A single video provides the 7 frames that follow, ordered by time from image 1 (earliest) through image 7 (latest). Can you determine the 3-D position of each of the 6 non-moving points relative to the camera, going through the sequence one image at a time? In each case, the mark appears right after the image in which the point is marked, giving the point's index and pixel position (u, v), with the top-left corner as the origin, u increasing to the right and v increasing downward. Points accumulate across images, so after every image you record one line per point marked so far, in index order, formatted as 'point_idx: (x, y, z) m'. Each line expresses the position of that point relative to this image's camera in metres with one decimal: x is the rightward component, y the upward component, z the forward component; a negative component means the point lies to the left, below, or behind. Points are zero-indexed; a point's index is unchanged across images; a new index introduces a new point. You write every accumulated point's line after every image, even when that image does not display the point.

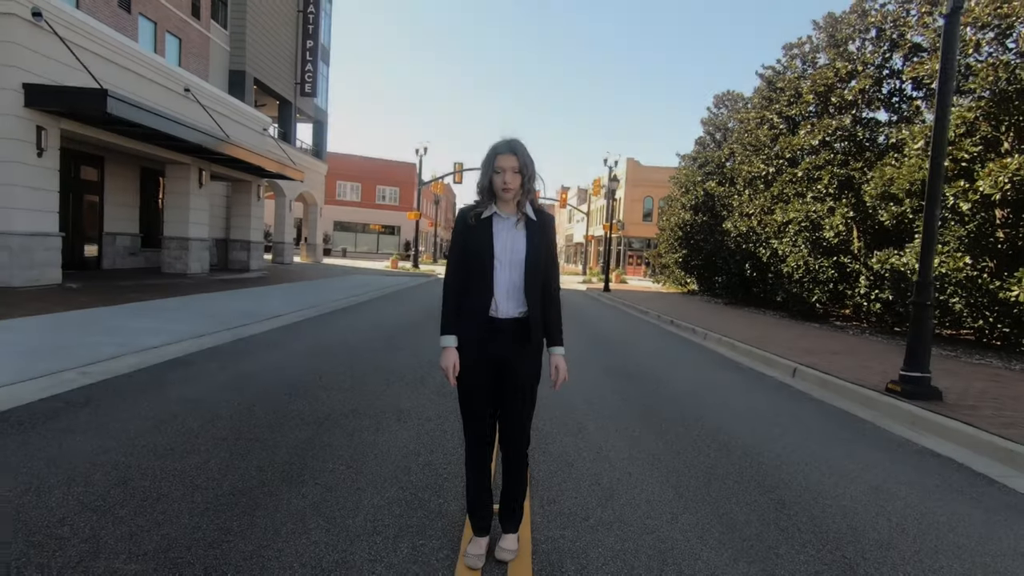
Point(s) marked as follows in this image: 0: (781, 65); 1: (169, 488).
0: (+8.5, +7.1, +20.1) m
1: (-1.8, -1.1, +3.4) m
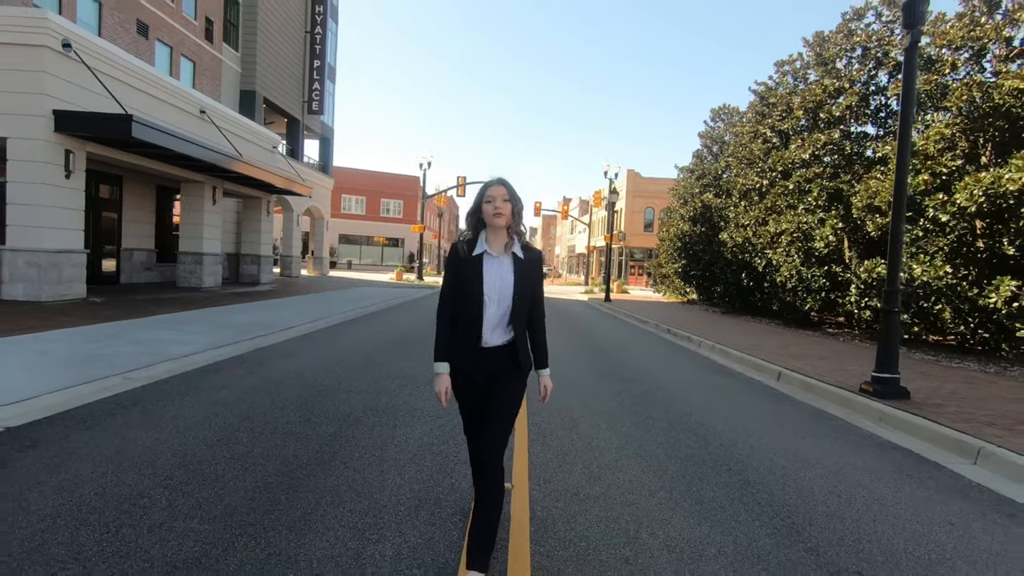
0: (+8.6, +6.8, +20.8) m
1: (-1.8, -1.2, +4.0) m
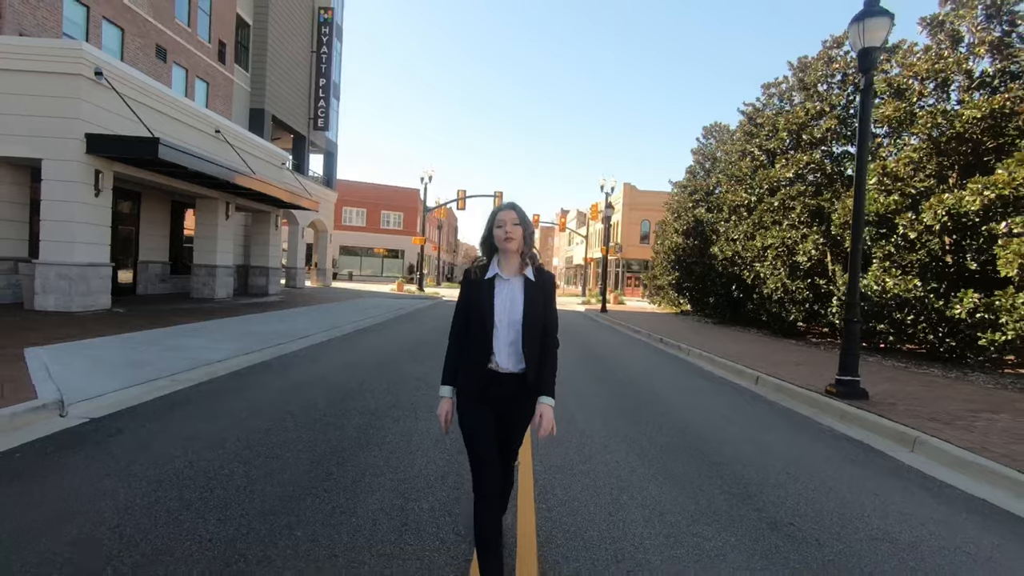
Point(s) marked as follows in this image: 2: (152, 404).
0: (+8.6, +6.4, +21.8) m
1: (-1.8, -1.3, +4.8) m
2: (-3.5, -1.1, +6.2) m
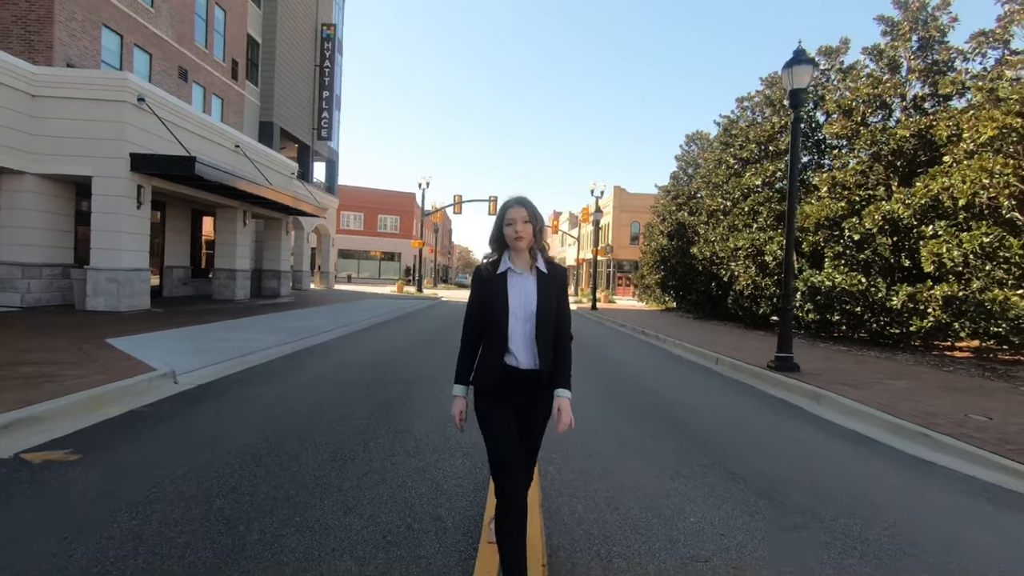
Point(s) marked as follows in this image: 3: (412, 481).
0: (+8.4, +6.5, +23.7) m
1: (-1.7, -1.2, +6.6) m
2: (-3.5, -1.1, +8.0) m
3: (-0.7, -1.3, +4.4) m
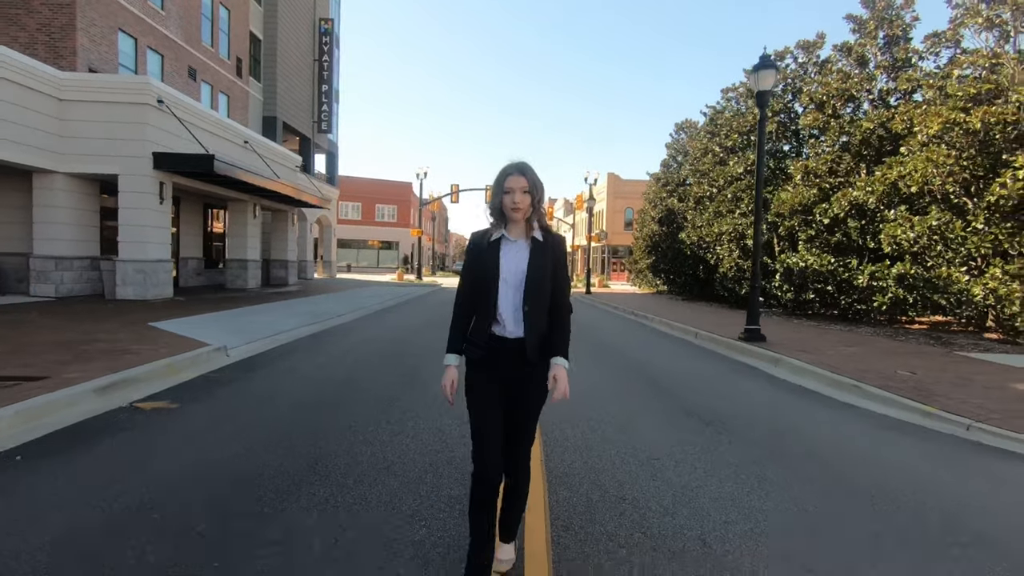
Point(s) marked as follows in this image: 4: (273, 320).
0: (+8.2, +7.2, +24.8) m
1: (-1.7, -1.1, +7.9) m
2: (-3.5, -0.9, +9.2) m
3: (-0.7, -1.2, +5.7) m
4: (-5.0, -0.7, +13.3) m
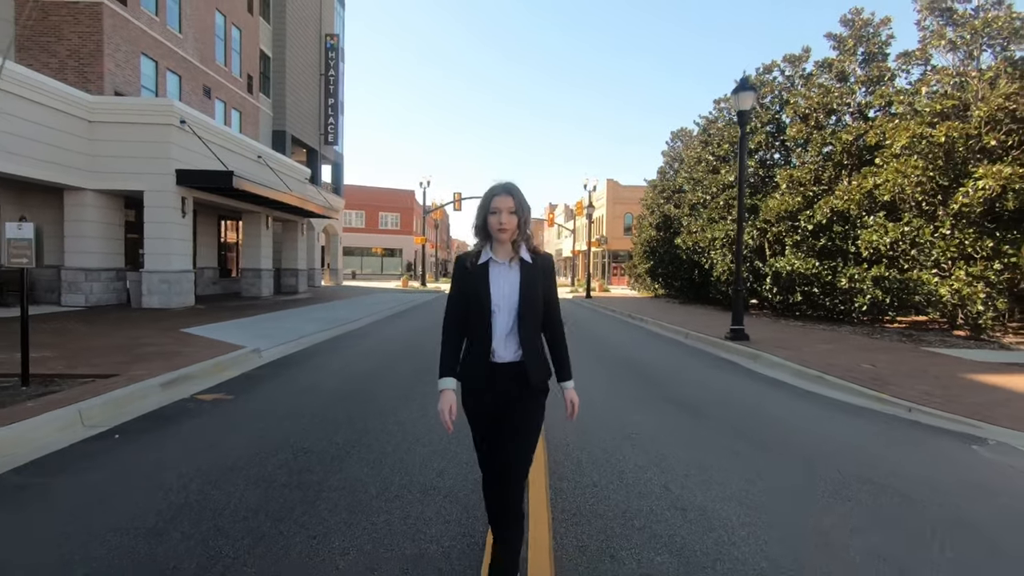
0: (+8.2, +7.0, +25.8) m
1: (-1.6, -1.2, +8.8) m
2: (-3.4, -1.0, +10.2) m
3: (-0.6, -1.3, +6.6) m
4: (-4.9, -0.9, +14.2) m
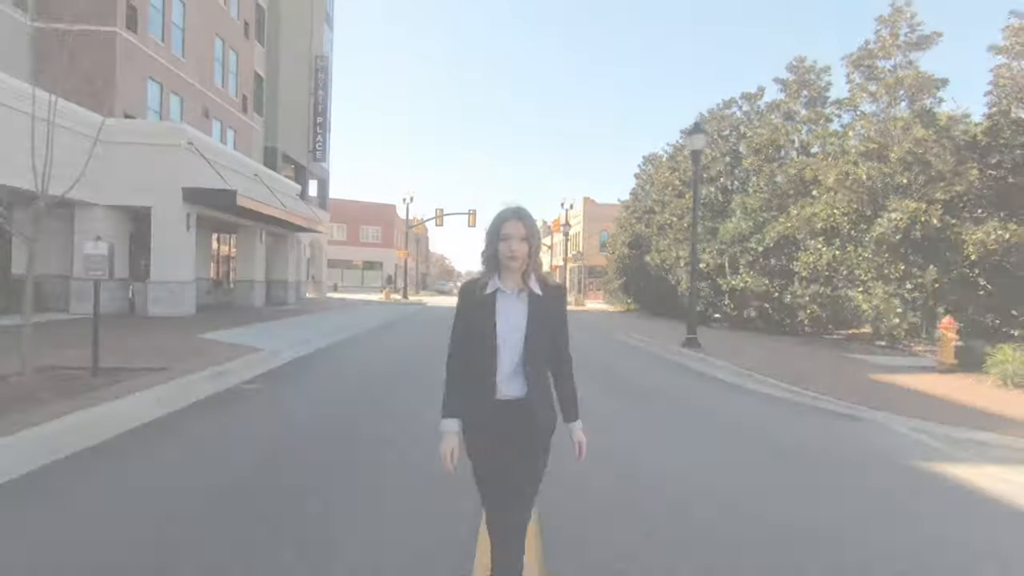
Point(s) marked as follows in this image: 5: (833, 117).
0: (+7.4, +6.4, +27.9) m
1: (-1.9, -1.3, +10.4) m
2: (-3.7, -1.2, +11.6) m
3: (-0.8, -1.4, +8.2) m
4: (-5.4, -1.1, +15.7) m
5: (+8.4, +4.5, +16.5) m
